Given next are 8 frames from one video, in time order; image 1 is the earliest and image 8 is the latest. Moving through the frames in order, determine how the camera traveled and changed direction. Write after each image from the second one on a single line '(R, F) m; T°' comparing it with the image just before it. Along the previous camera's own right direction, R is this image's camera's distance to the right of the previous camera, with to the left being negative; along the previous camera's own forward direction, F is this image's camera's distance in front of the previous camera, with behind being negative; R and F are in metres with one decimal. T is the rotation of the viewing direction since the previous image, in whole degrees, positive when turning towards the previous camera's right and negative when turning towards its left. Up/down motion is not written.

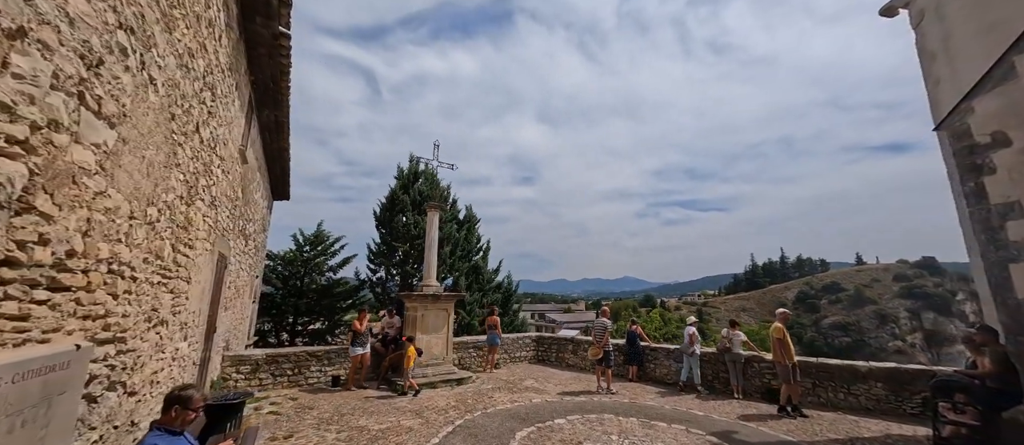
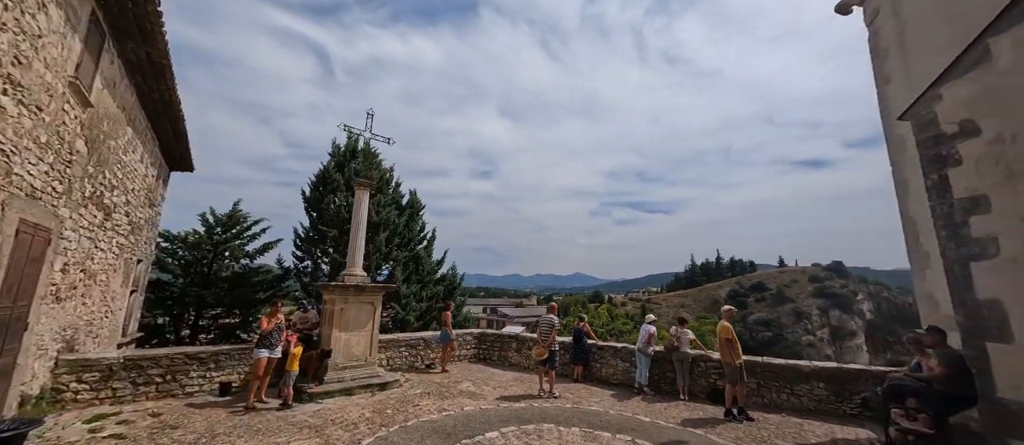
(+0.3, +0.8) m; +7°
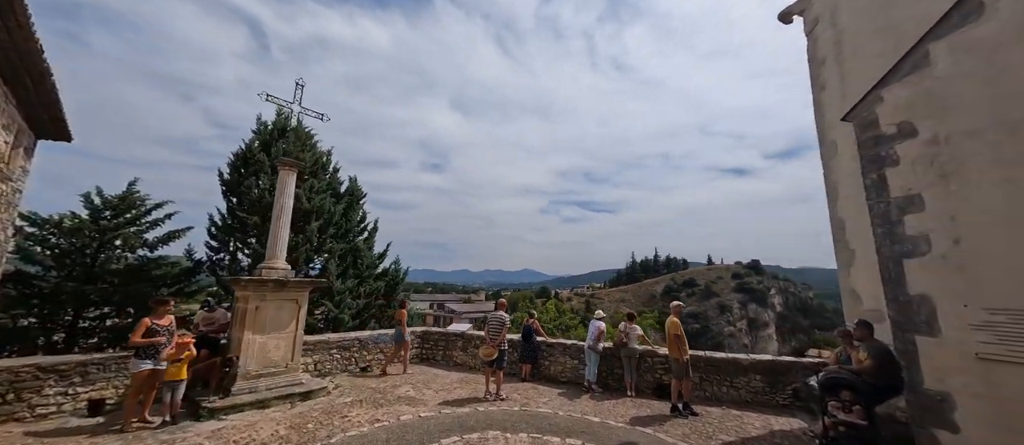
(0.0, +0.4) m; +8°
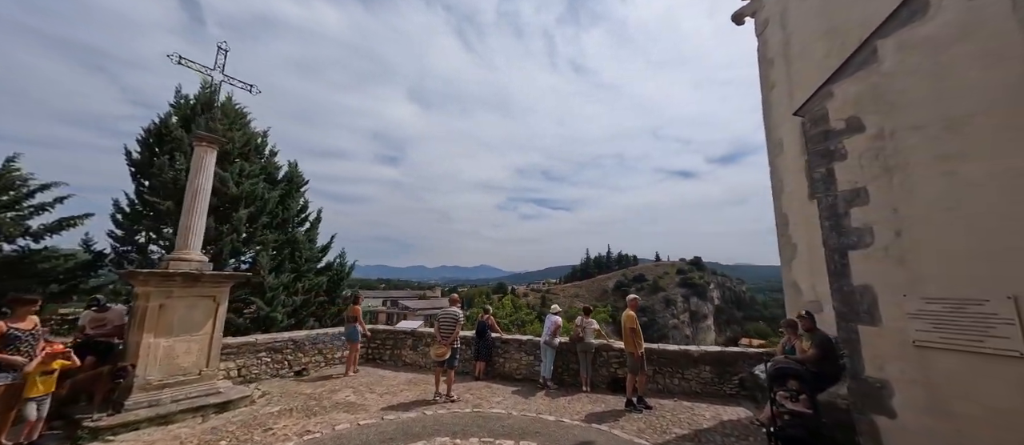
(+0.1, +0.3) m; +7°
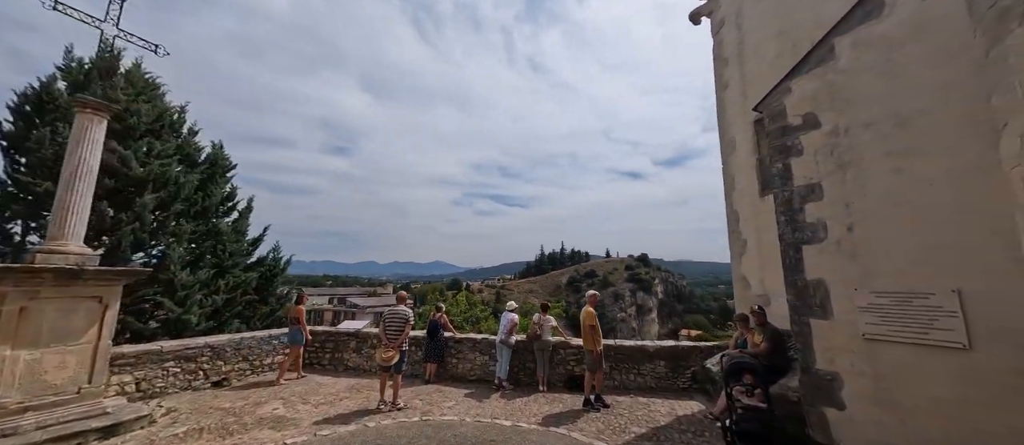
(0.0, +0.4) m; +7°
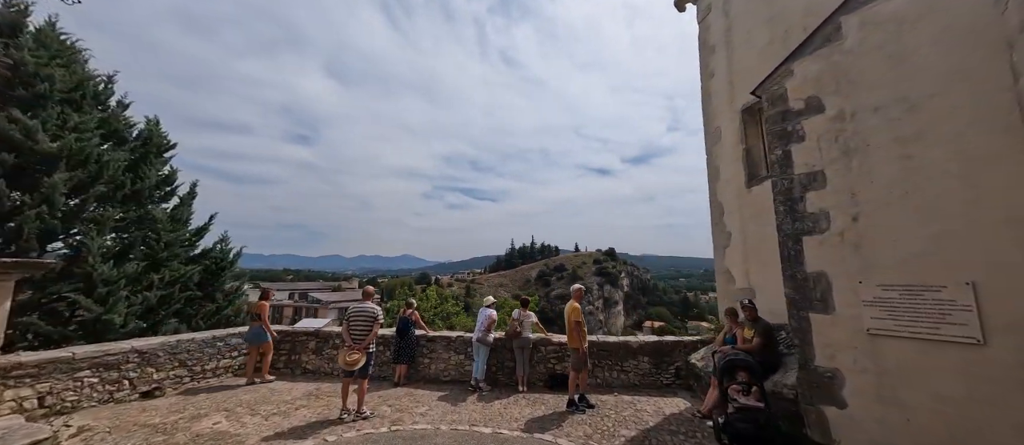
(-0.1, +0.4) m; +5°
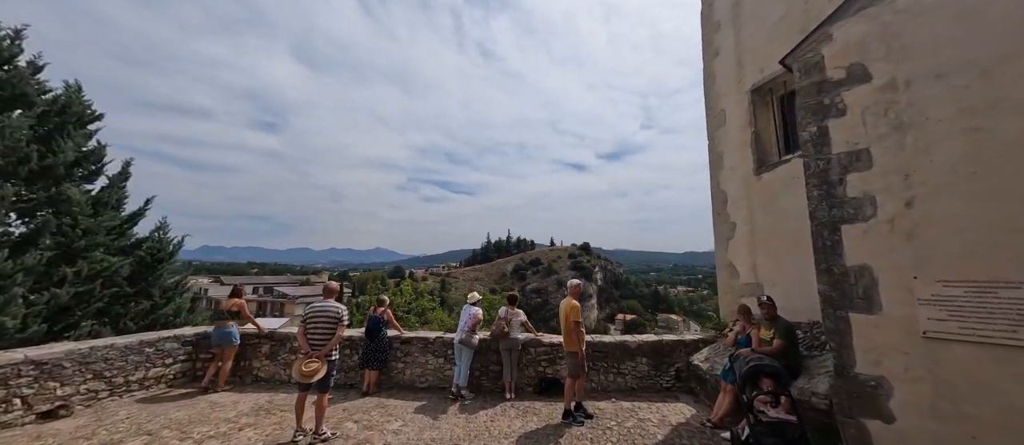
(-0.2, +0.6) m; +4°
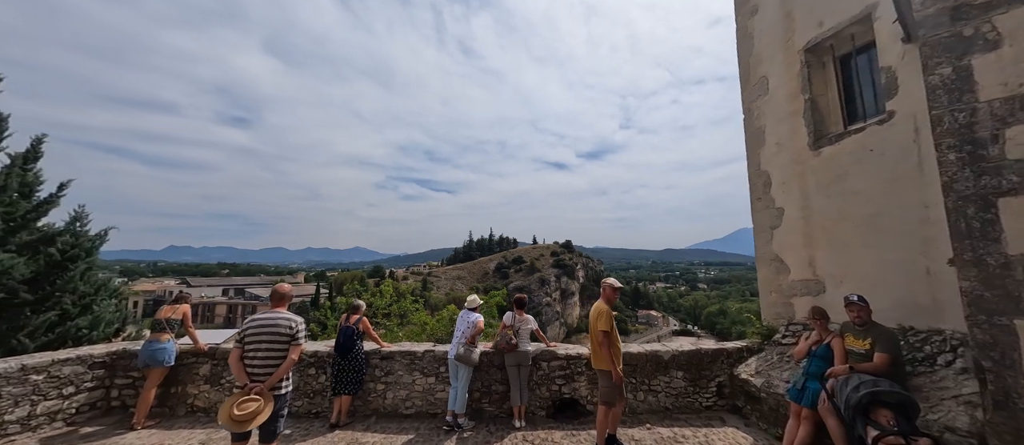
(-0.3, +1.0) m; +3°
